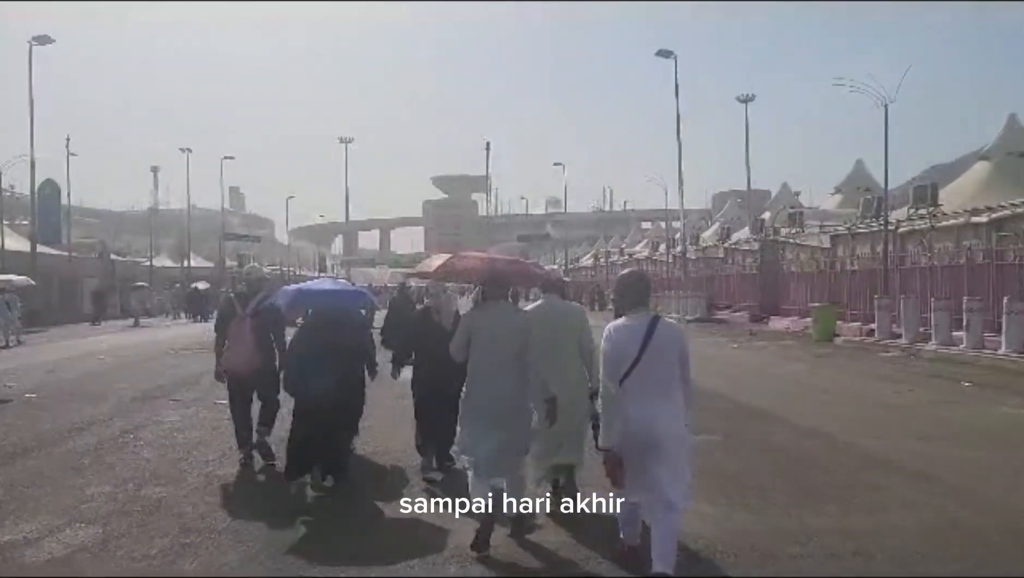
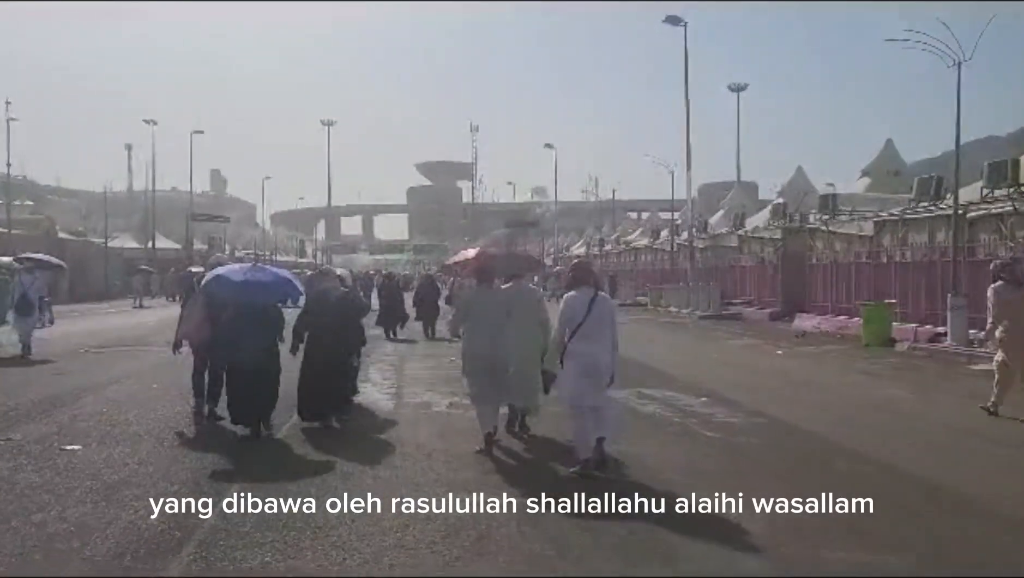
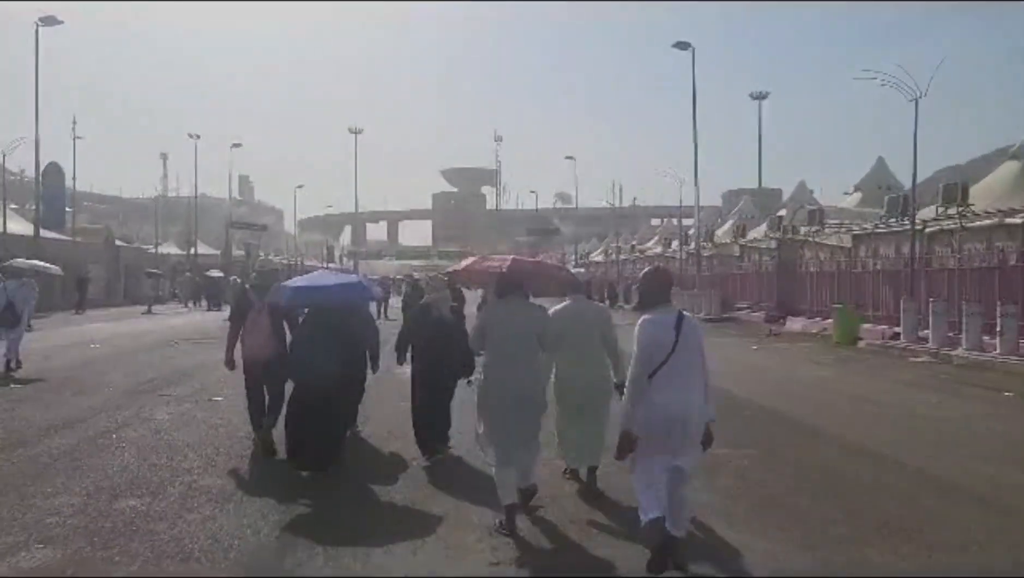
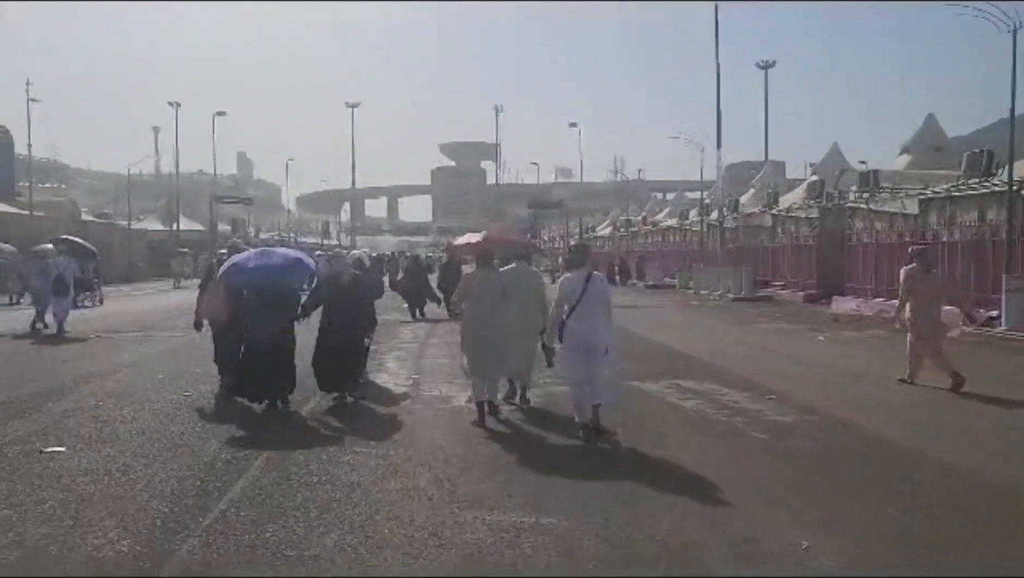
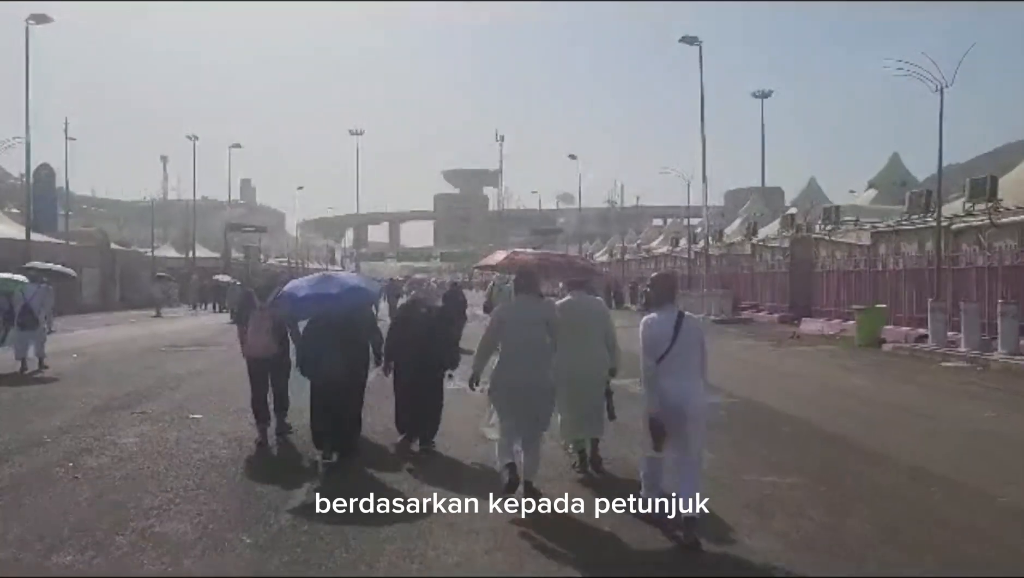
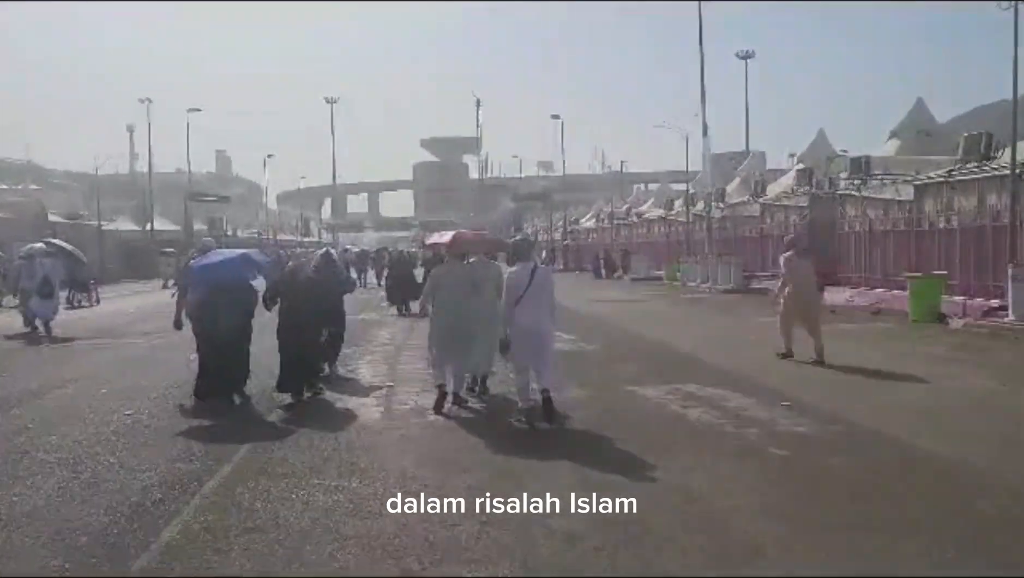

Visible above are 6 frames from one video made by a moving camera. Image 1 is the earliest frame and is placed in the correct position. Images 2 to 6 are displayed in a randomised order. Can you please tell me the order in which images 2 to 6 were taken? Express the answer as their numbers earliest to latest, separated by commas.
3, 5, 2, 4, 6
